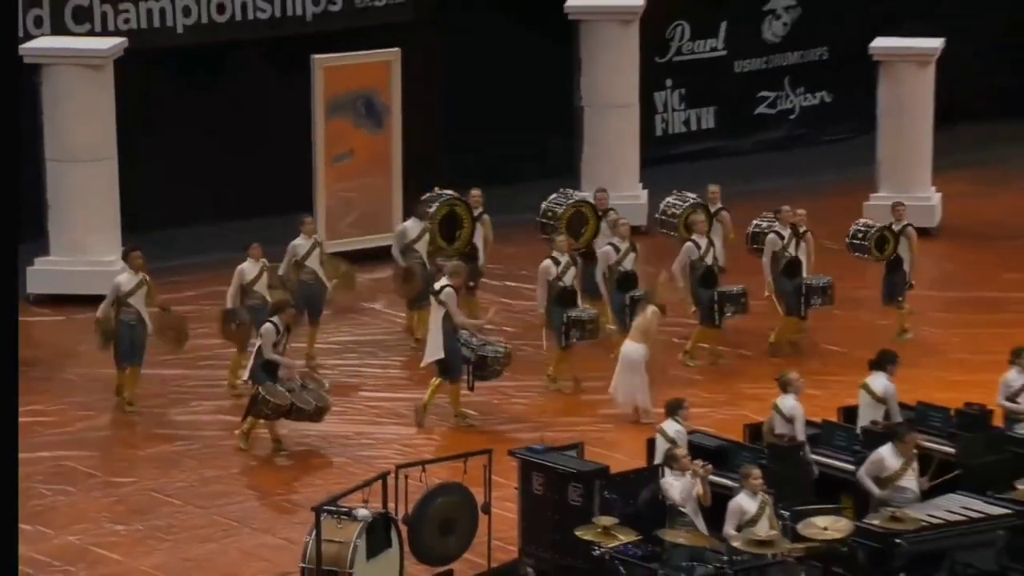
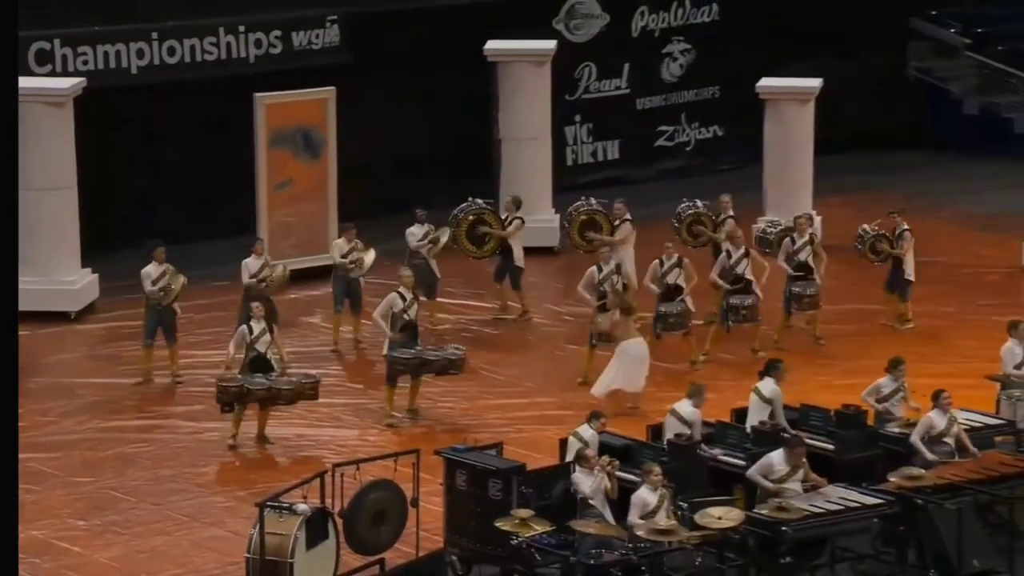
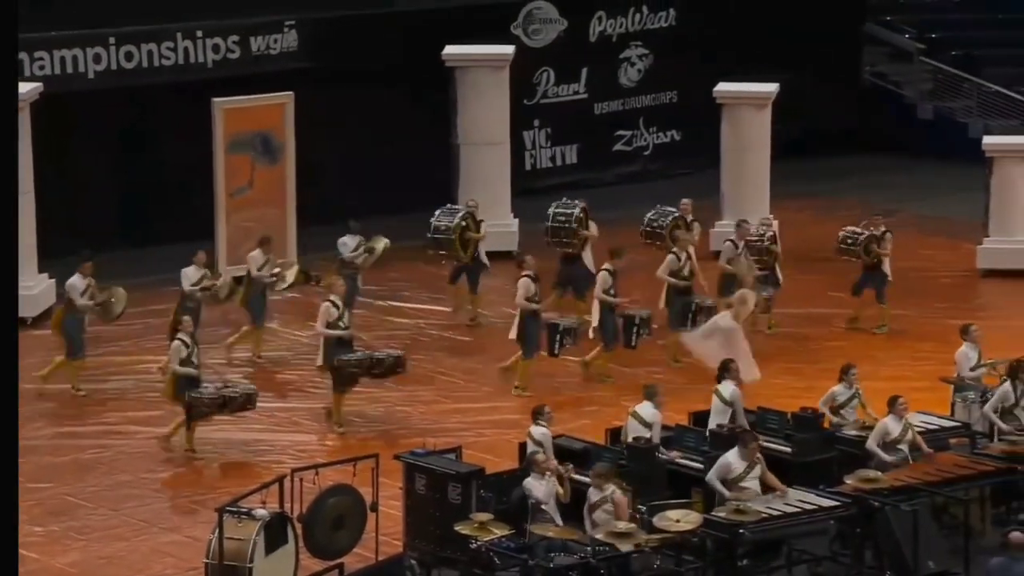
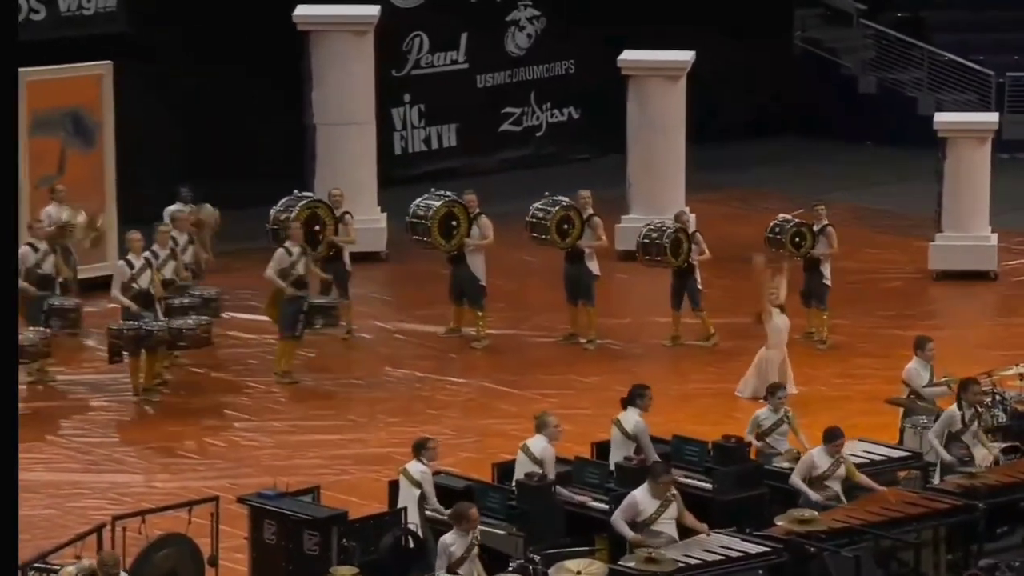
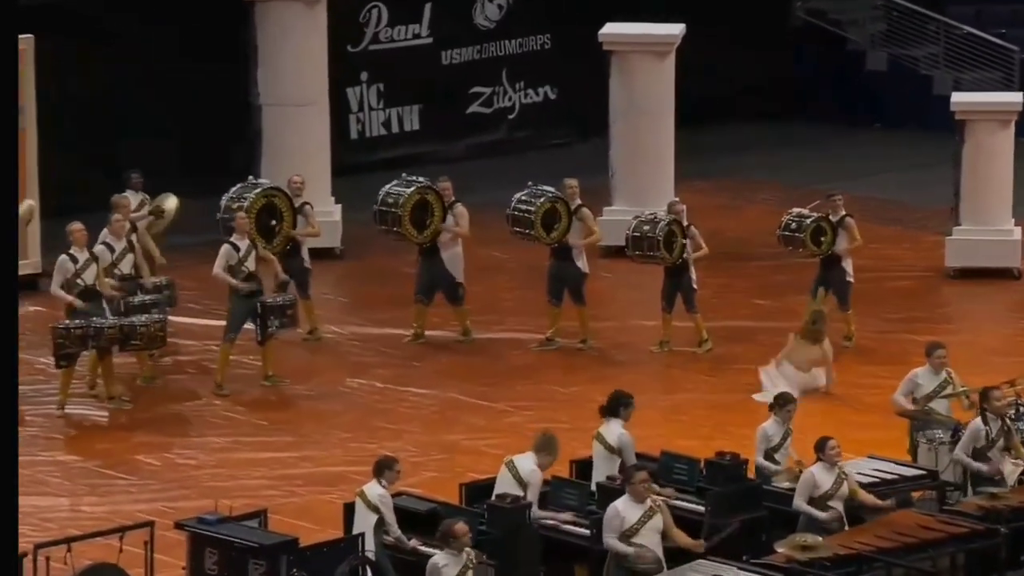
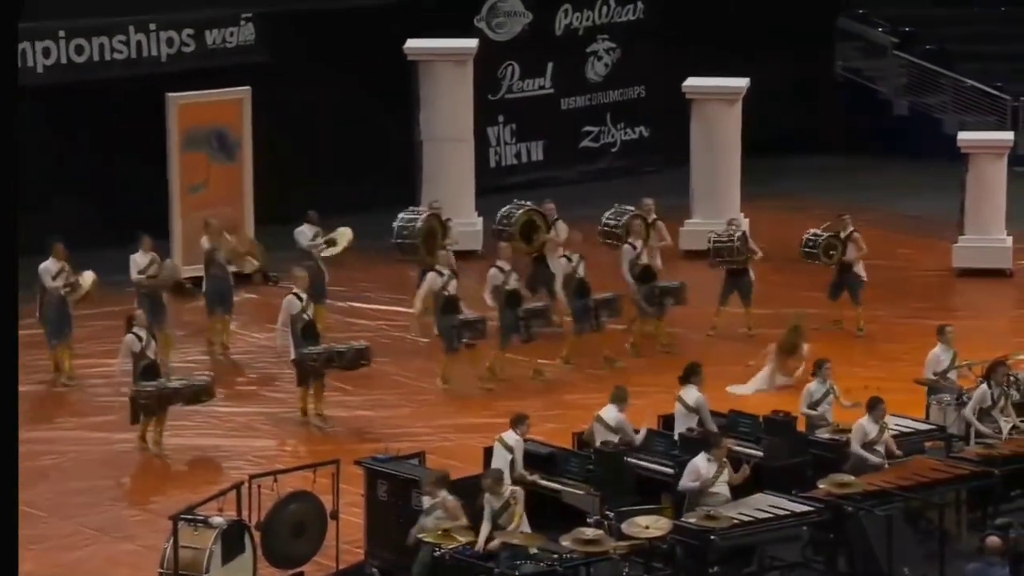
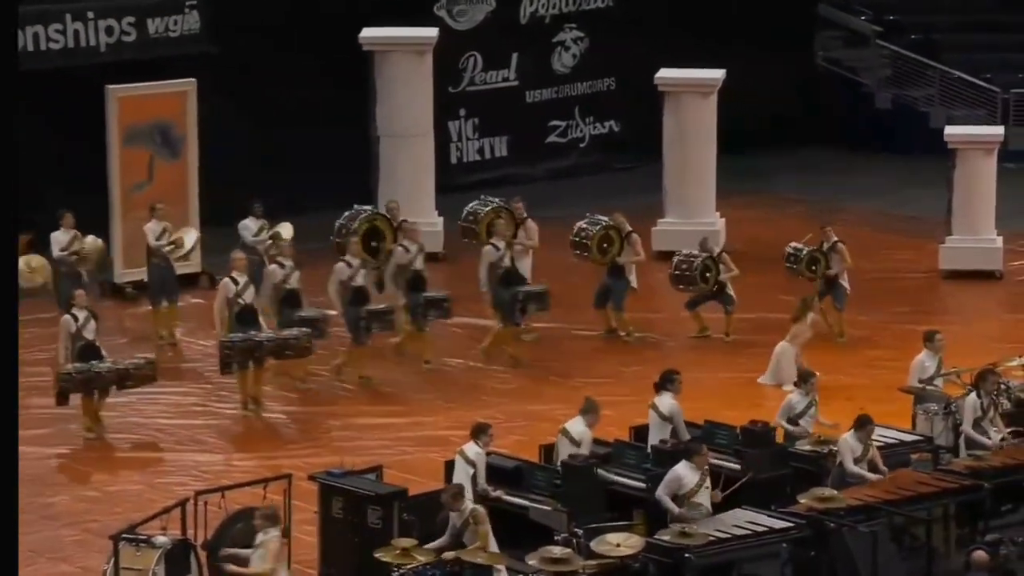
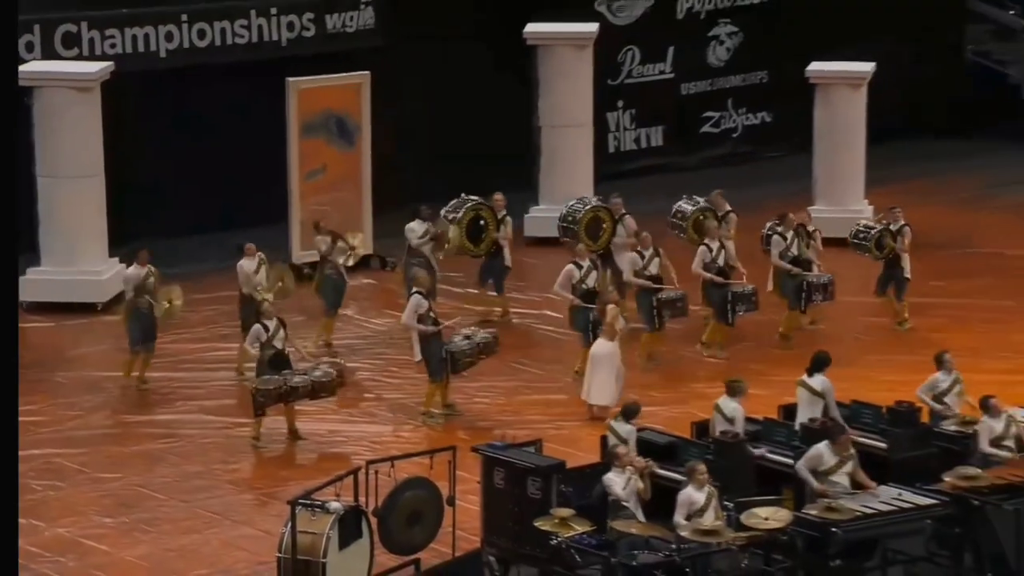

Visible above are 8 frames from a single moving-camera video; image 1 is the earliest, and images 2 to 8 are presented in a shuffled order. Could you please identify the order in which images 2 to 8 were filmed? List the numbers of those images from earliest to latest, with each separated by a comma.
8, 2, 3, 6, 7, 4, 5
